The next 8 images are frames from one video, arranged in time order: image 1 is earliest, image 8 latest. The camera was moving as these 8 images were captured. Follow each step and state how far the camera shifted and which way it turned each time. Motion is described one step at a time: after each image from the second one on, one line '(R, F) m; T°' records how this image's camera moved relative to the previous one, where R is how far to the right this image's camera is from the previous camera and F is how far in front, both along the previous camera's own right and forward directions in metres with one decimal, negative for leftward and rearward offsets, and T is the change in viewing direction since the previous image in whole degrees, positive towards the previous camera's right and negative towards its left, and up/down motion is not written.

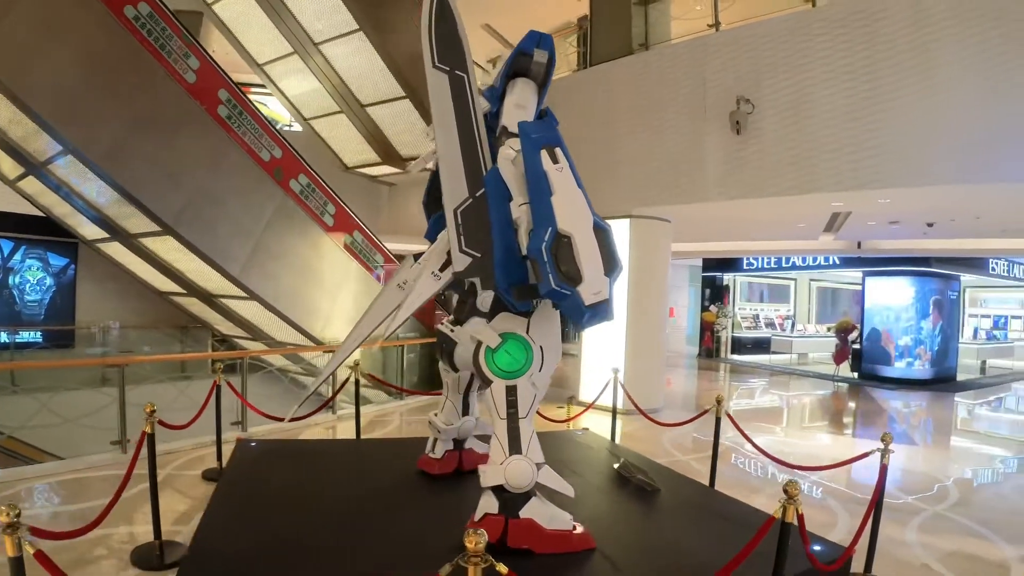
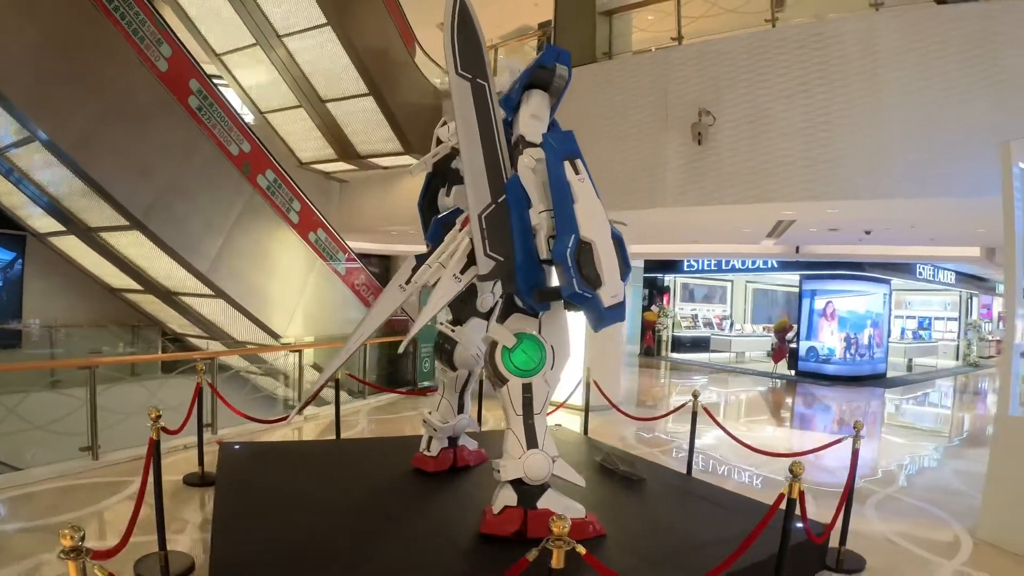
(-0.4, -0.1) m; +6°
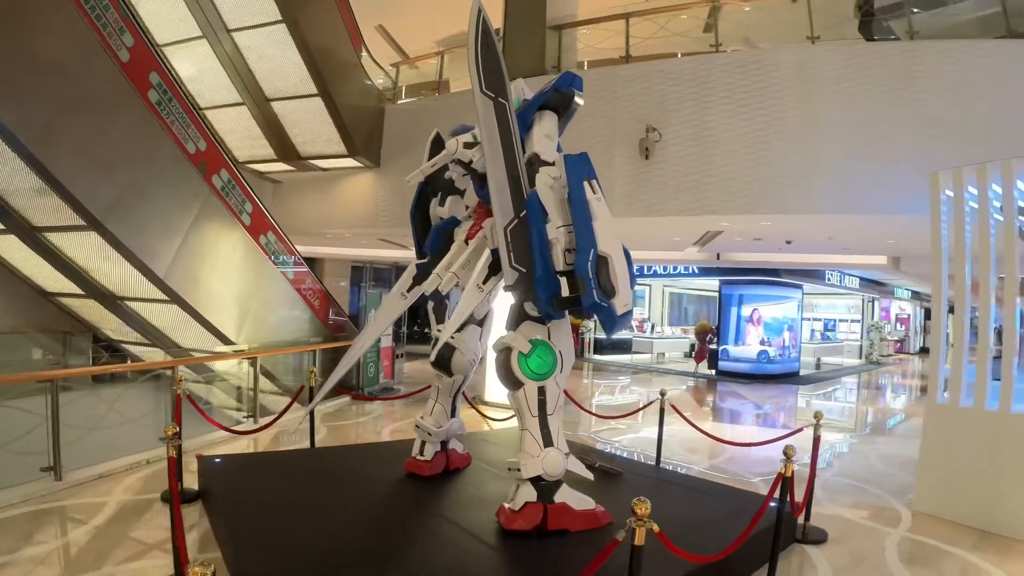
(-0.5, -0.1) m; +8°
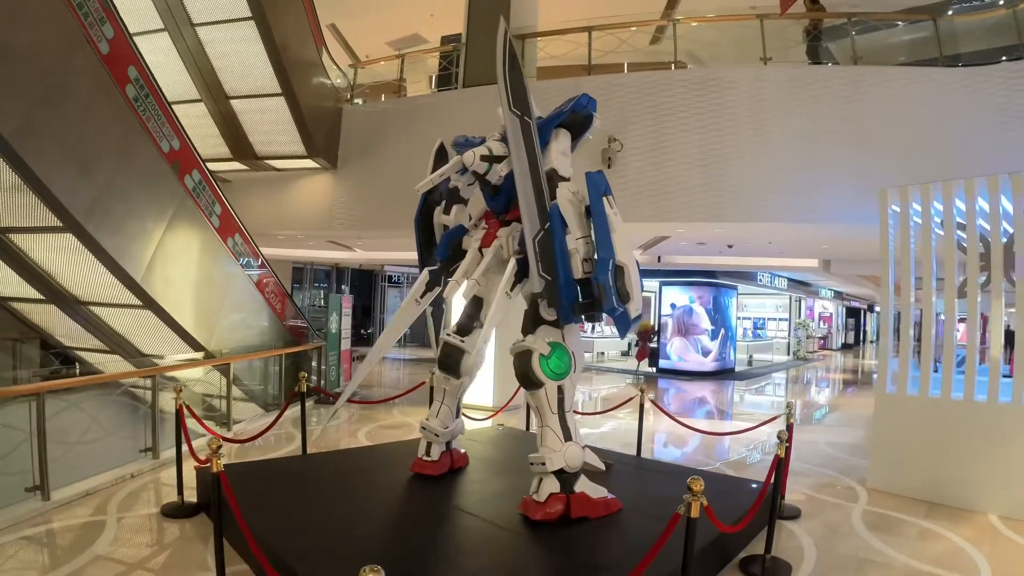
(-0.5, -0.2) m; +7°
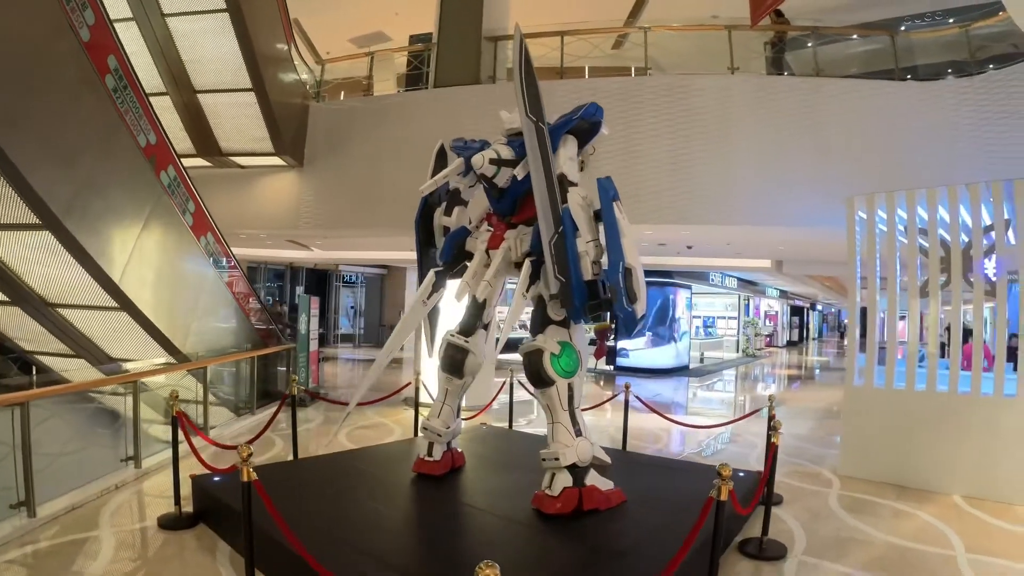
(-0.3, -0.1) m; +5°
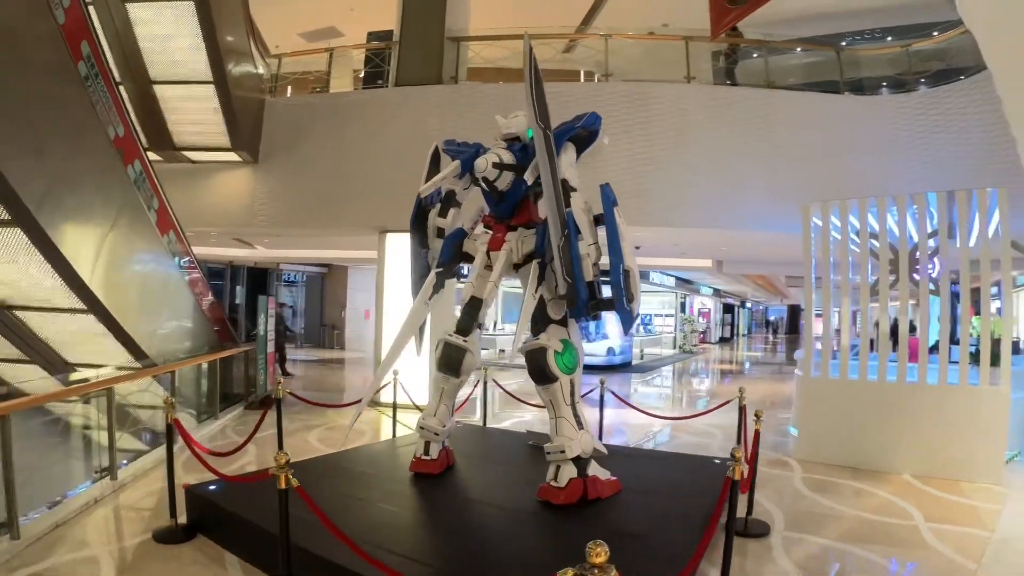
(-0.4, -0.1) m; +6°
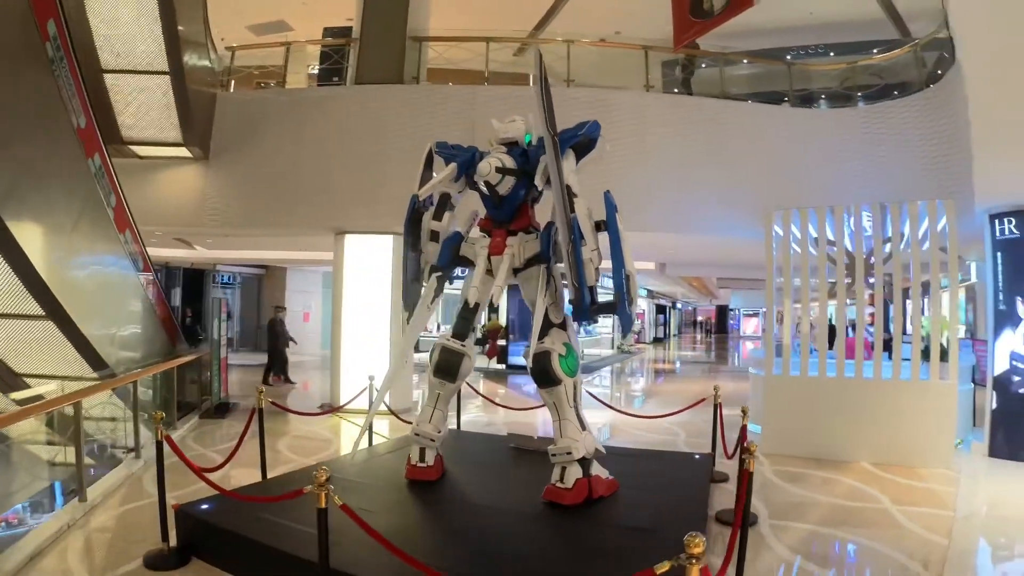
(-0.4, 0.0) m; +6°
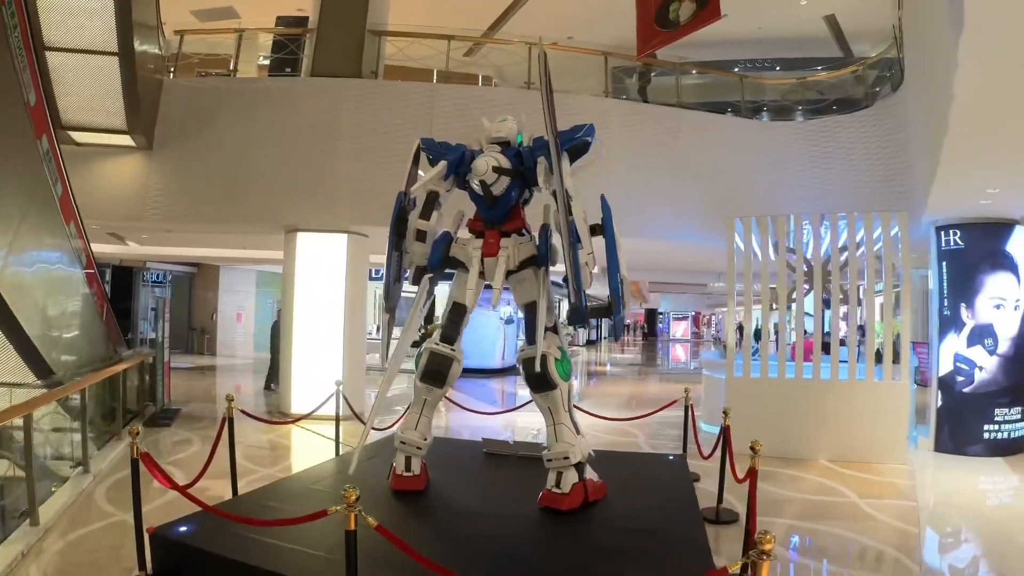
(-0.3, +0.1) m; +6°
